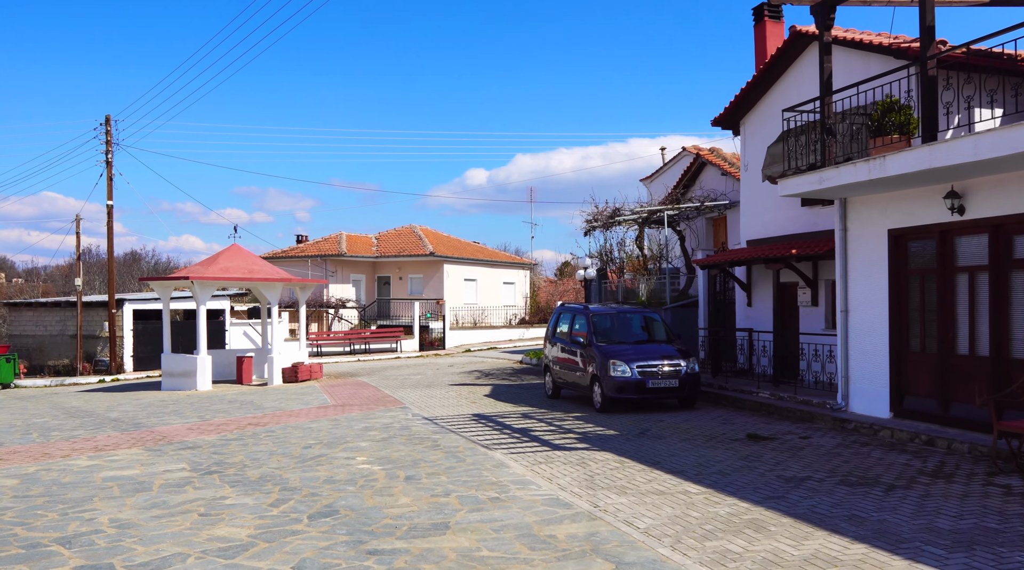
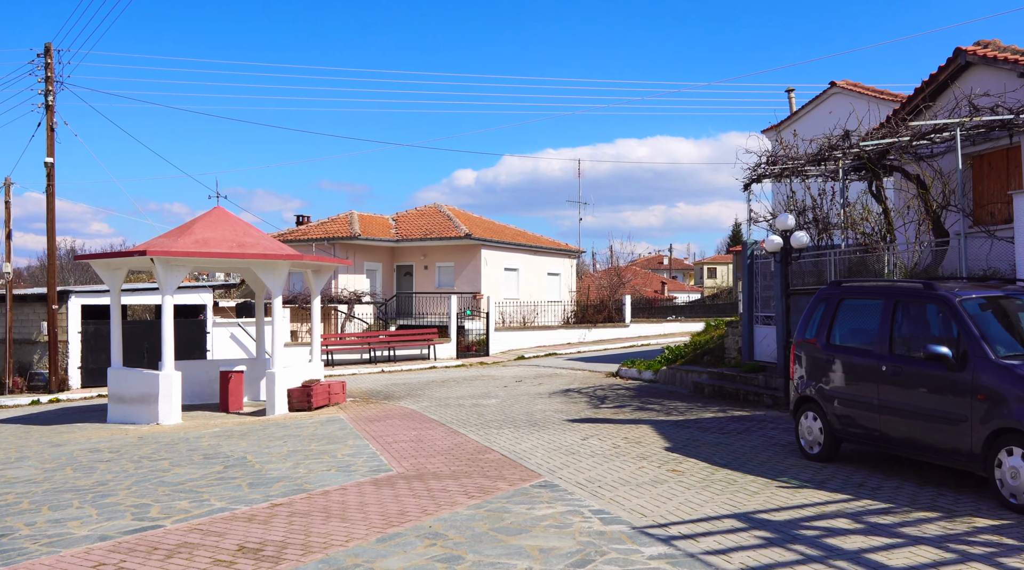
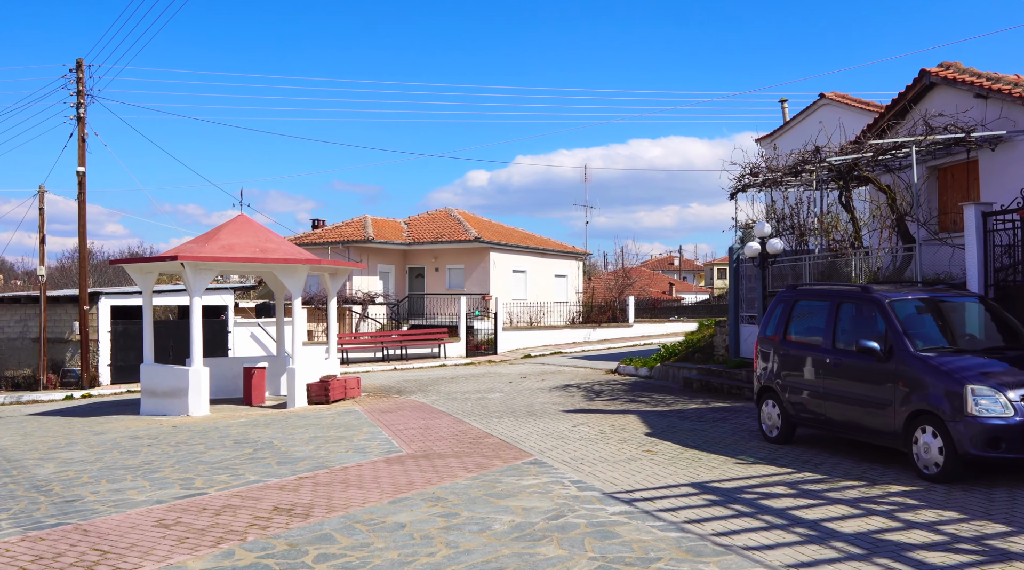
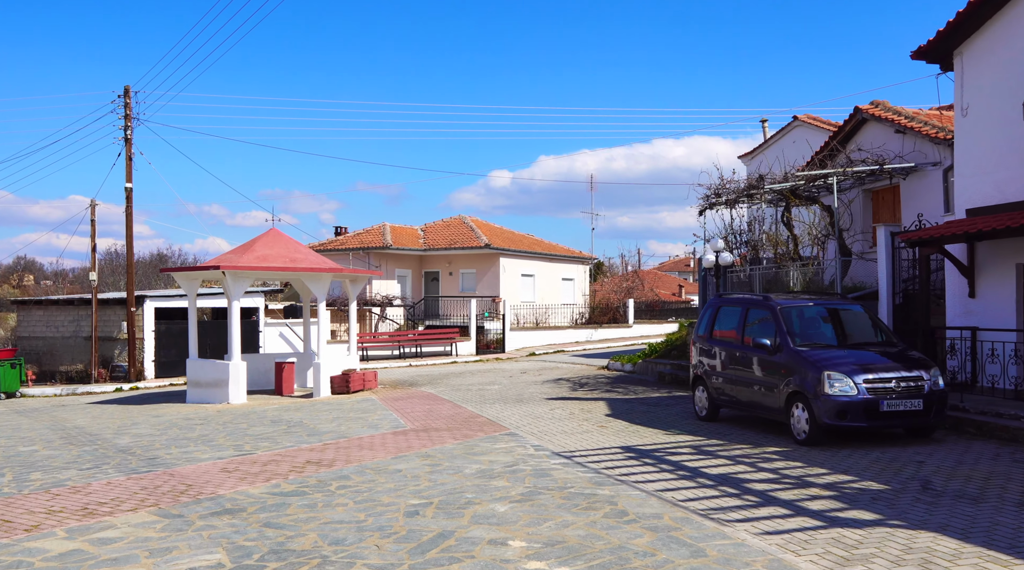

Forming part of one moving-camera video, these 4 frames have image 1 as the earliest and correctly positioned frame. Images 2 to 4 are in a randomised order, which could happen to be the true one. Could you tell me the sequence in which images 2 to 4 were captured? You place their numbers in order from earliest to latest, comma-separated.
4, 3, 2
